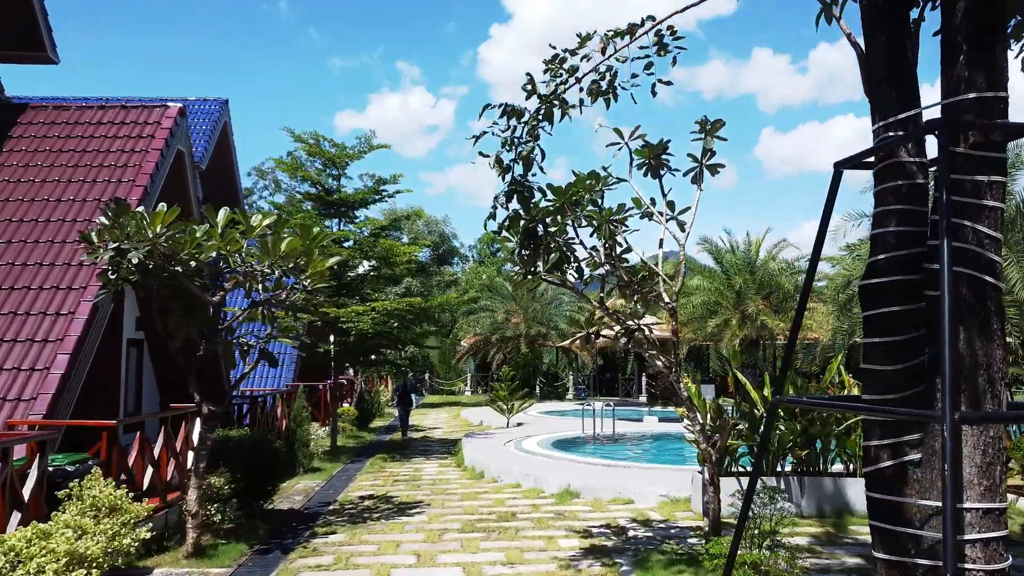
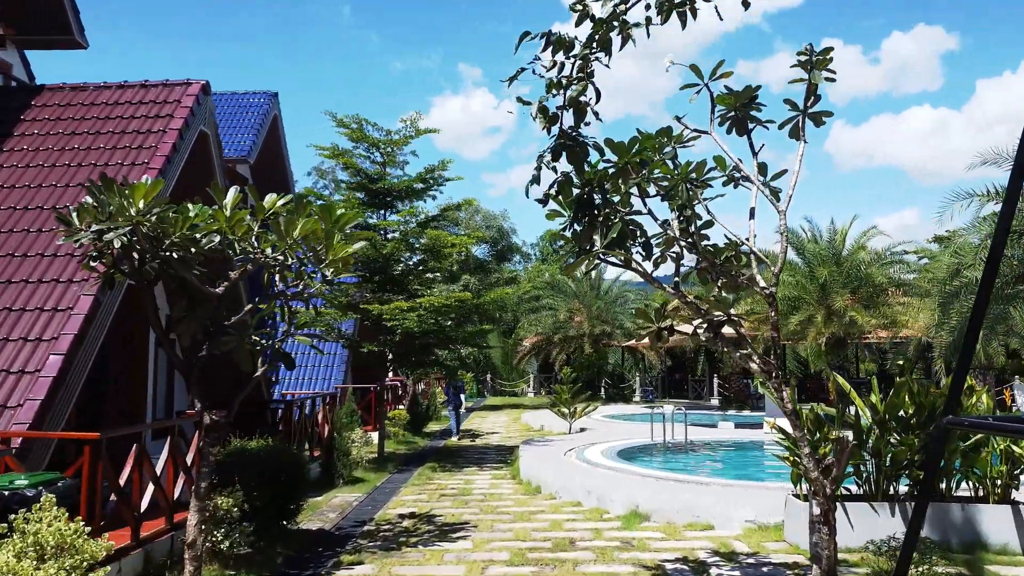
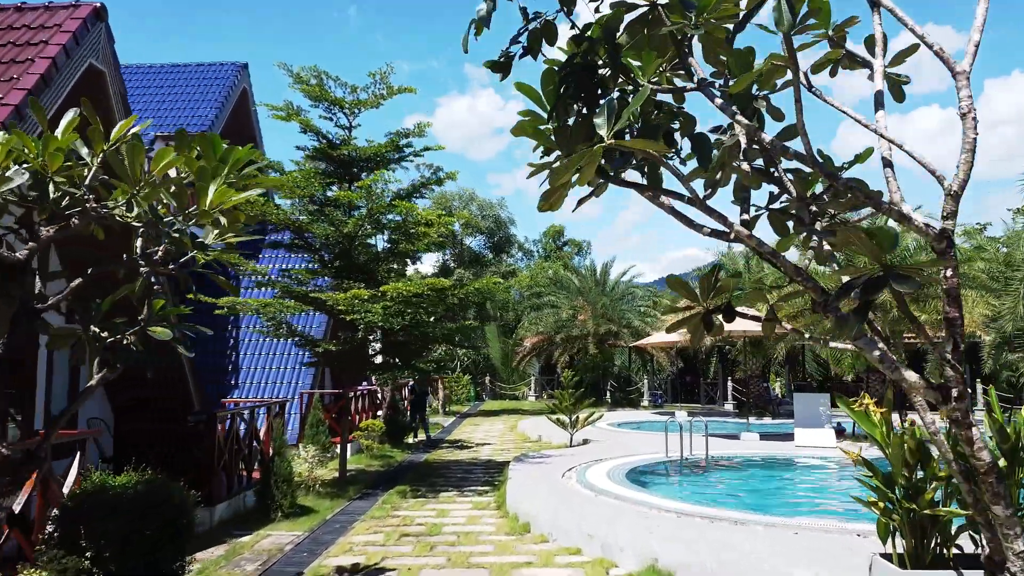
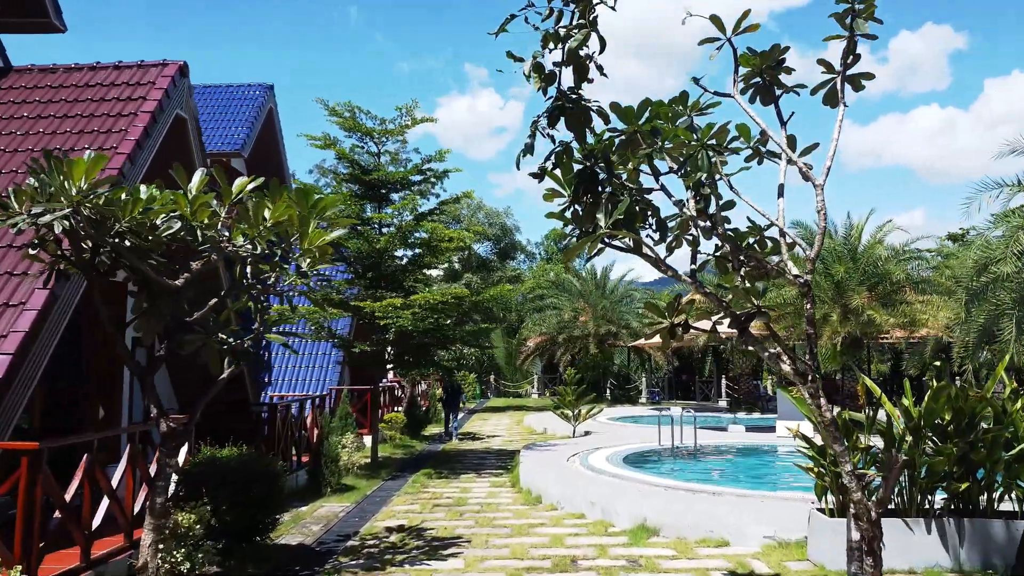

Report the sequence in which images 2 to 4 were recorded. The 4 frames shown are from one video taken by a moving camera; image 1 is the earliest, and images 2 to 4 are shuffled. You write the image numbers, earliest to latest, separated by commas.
2, 4, 3
